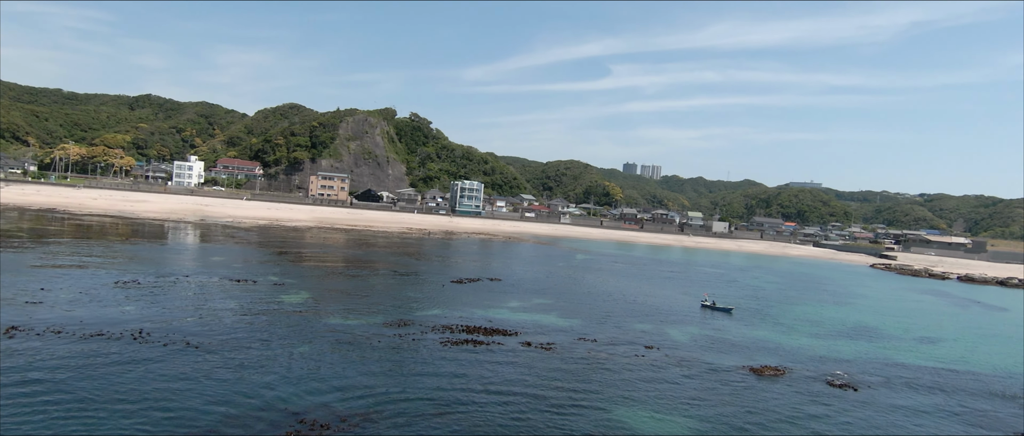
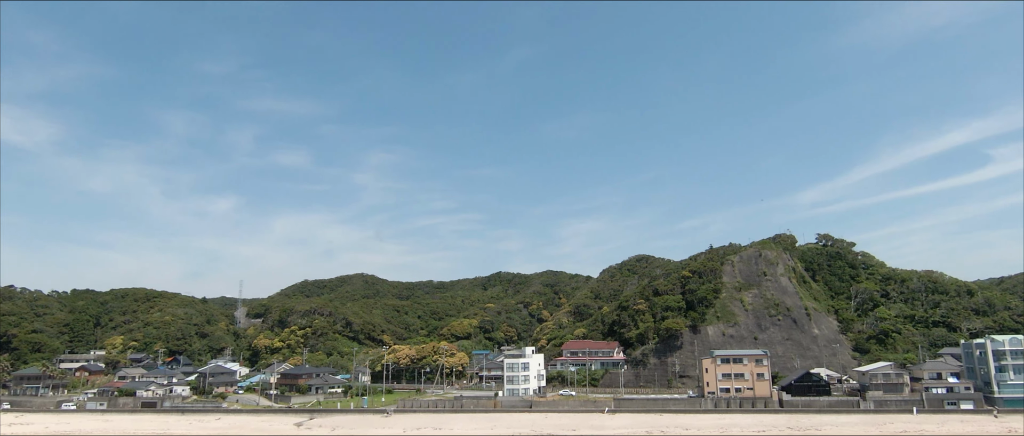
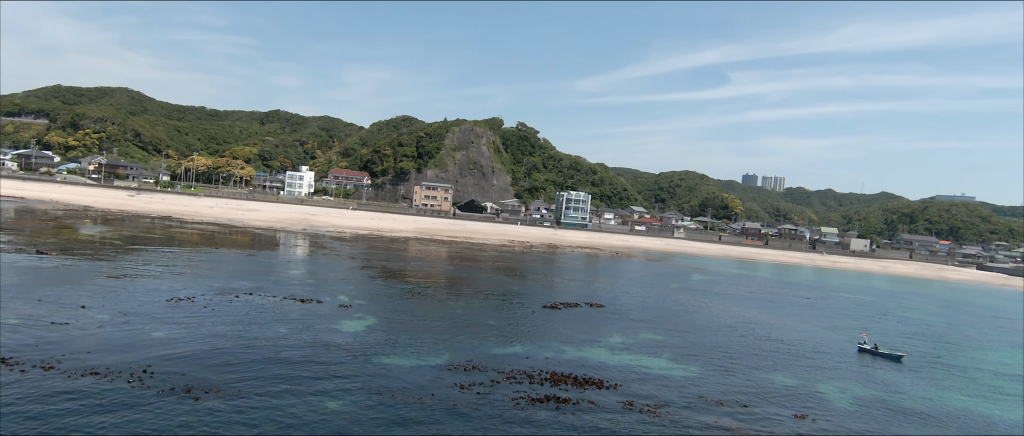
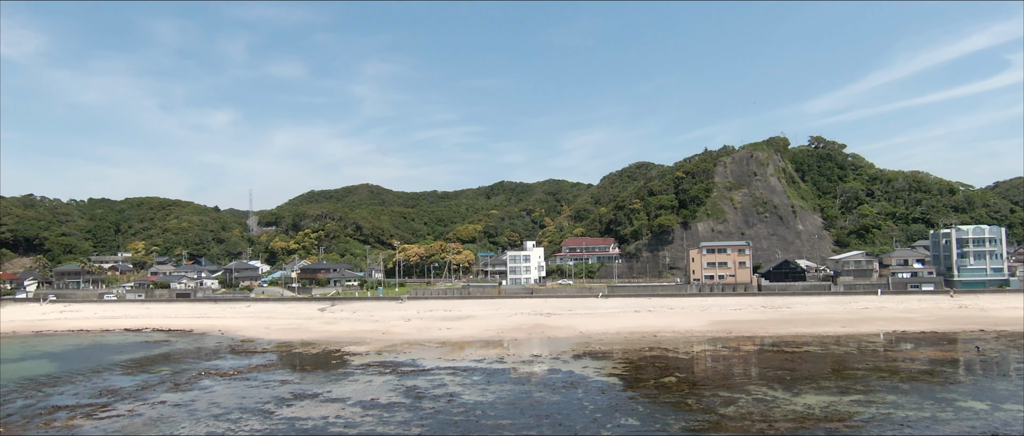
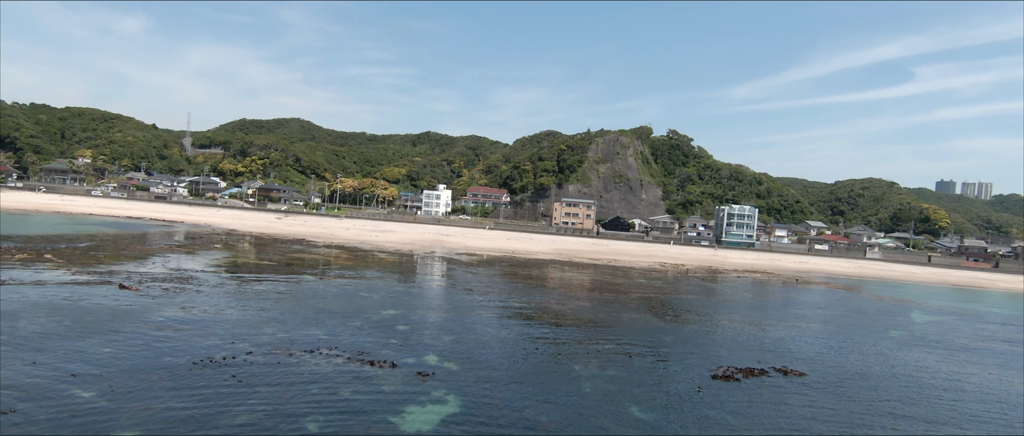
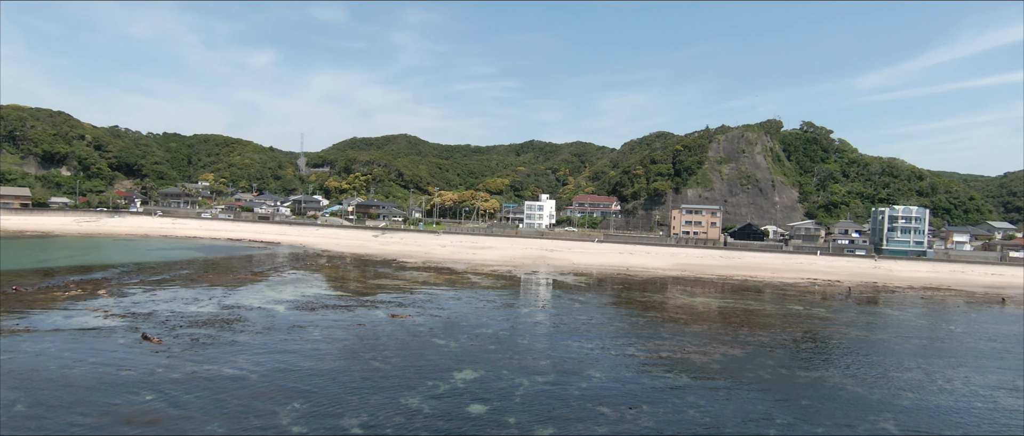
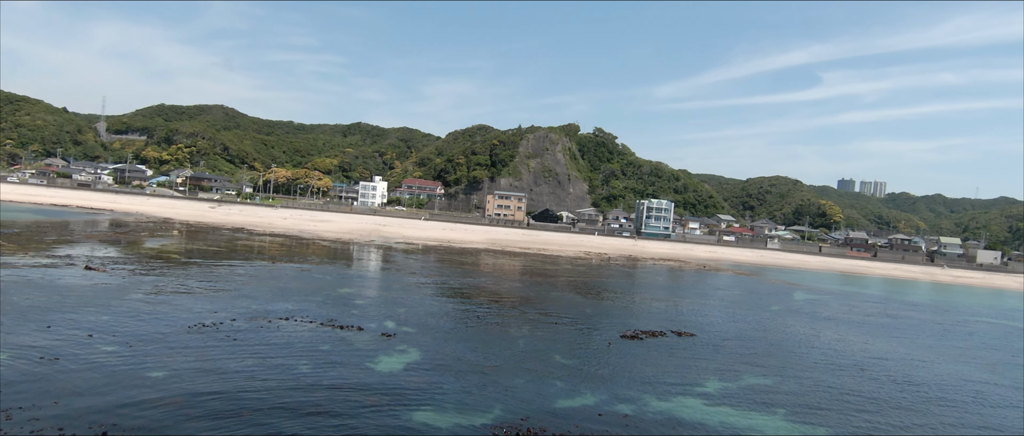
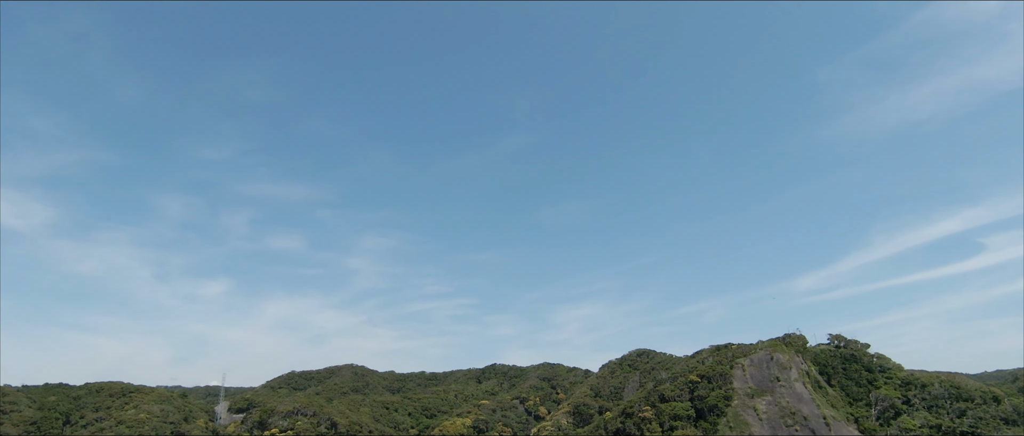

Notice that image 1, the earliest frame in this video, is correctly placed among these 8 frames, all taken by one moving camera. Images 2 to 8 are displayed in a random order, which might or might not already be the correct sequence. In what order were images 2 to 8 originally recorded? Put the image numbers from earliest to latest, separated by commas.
3, 7, 5, 6, 4, 2, 8
